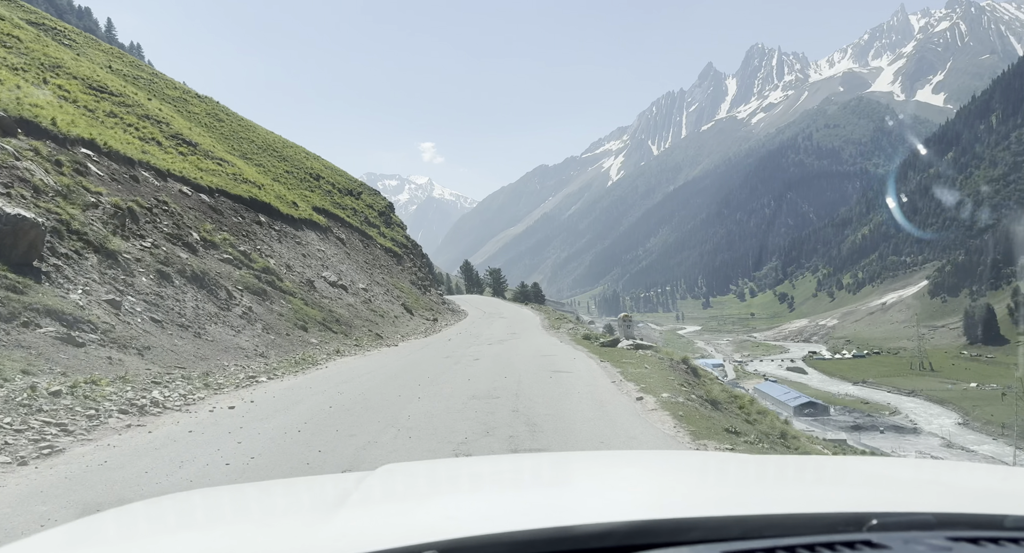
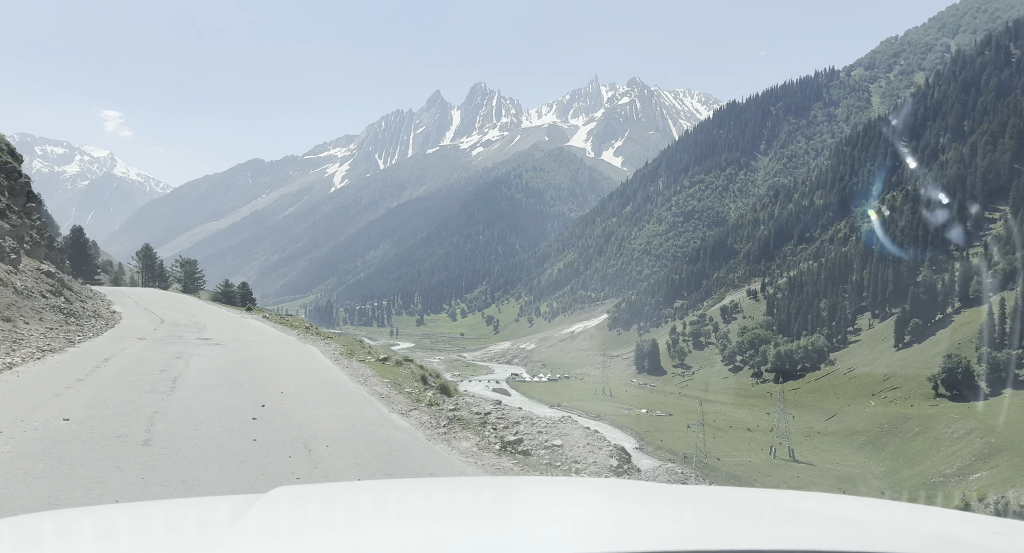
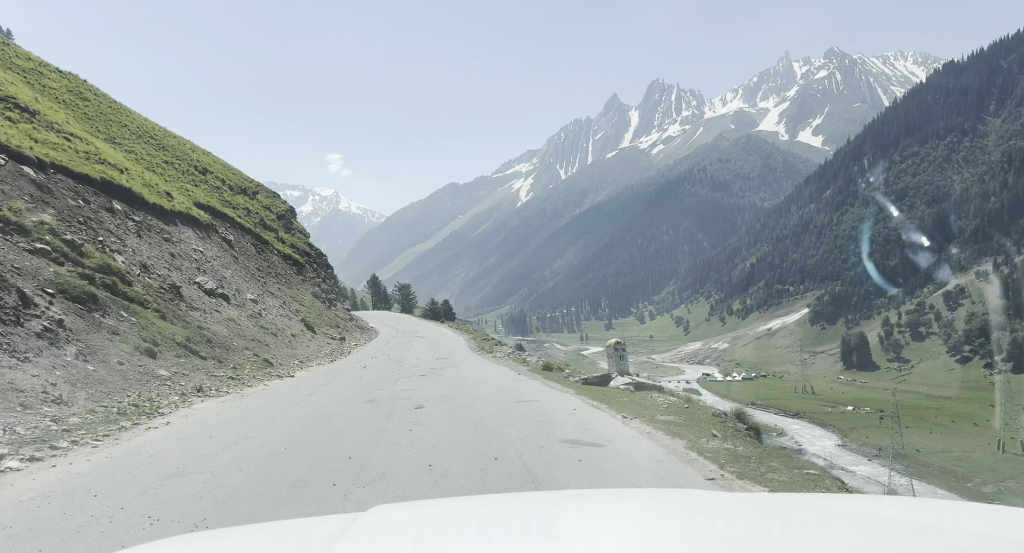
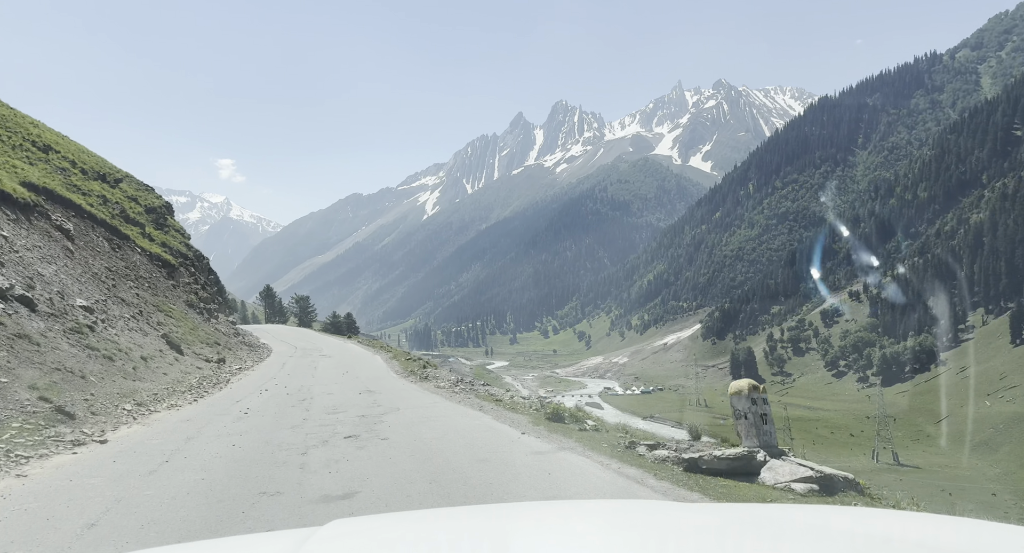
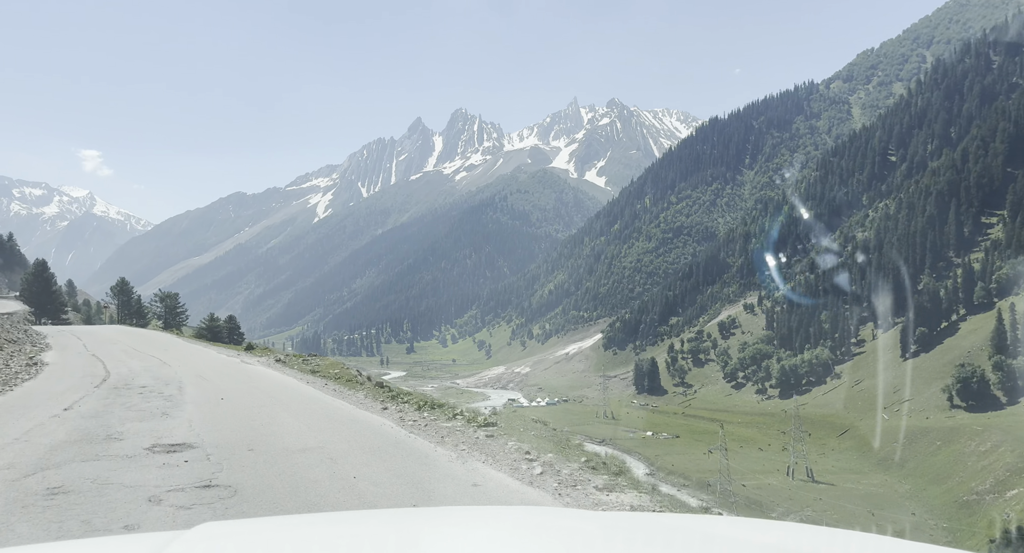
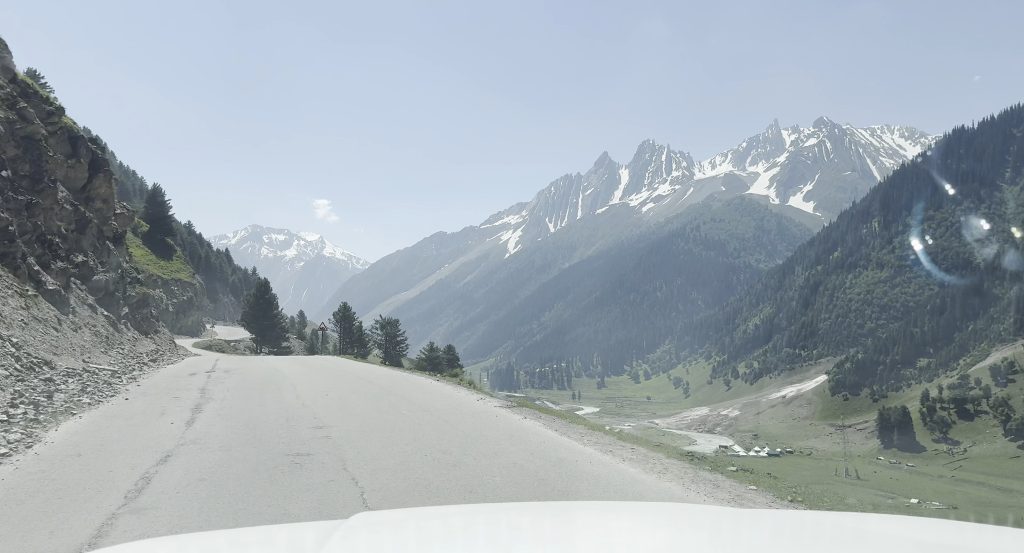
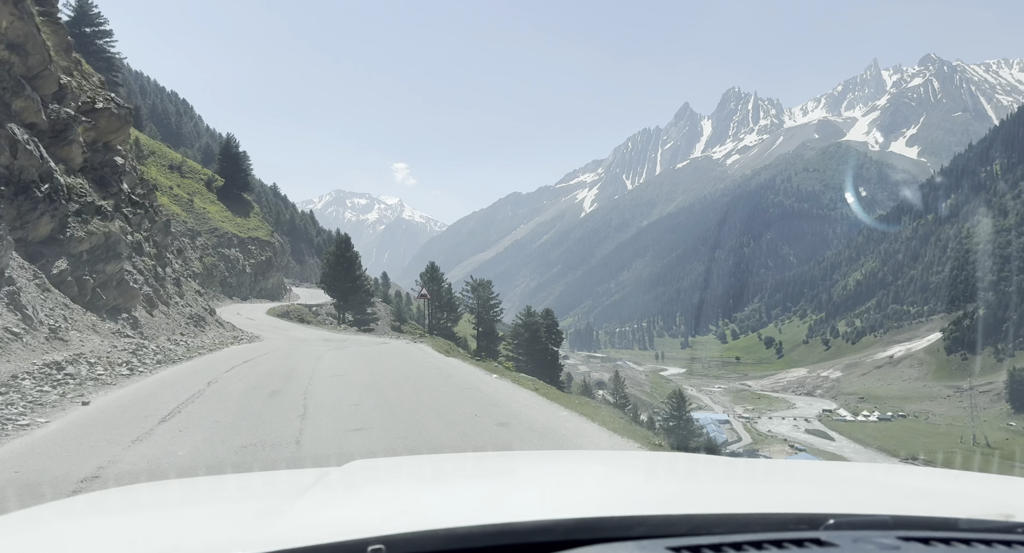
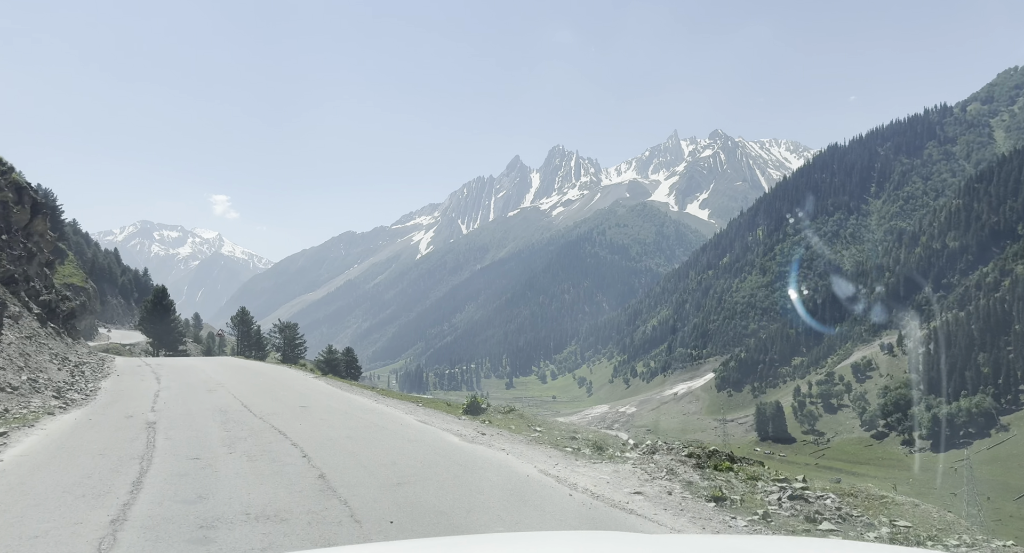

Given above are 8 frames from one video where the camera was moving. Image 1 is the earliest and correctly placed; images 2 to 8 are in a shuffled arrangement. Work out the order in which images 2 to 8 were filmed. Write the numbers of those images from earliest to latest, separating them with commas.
3, 4, 2, 5, 8, 6, 7
